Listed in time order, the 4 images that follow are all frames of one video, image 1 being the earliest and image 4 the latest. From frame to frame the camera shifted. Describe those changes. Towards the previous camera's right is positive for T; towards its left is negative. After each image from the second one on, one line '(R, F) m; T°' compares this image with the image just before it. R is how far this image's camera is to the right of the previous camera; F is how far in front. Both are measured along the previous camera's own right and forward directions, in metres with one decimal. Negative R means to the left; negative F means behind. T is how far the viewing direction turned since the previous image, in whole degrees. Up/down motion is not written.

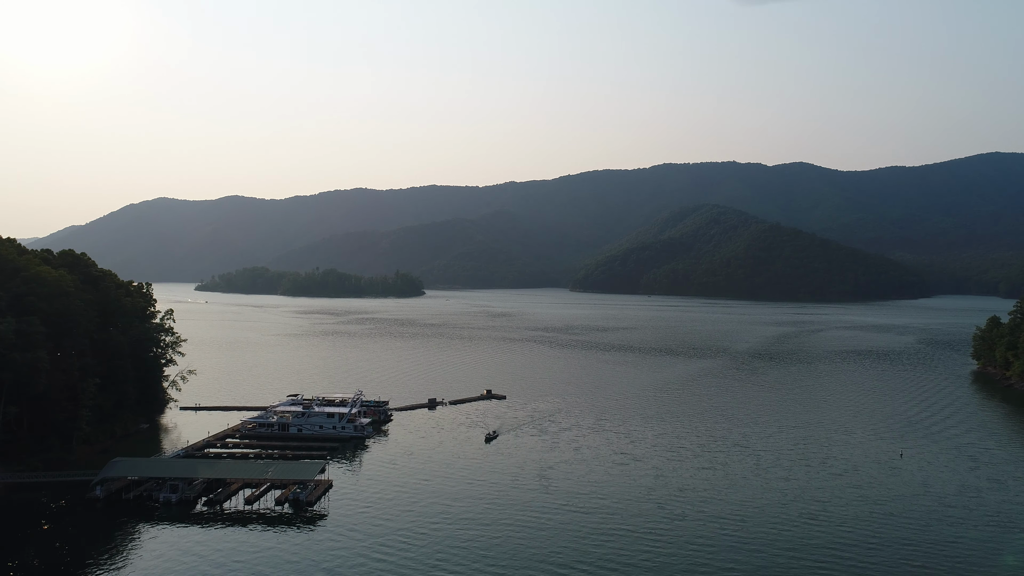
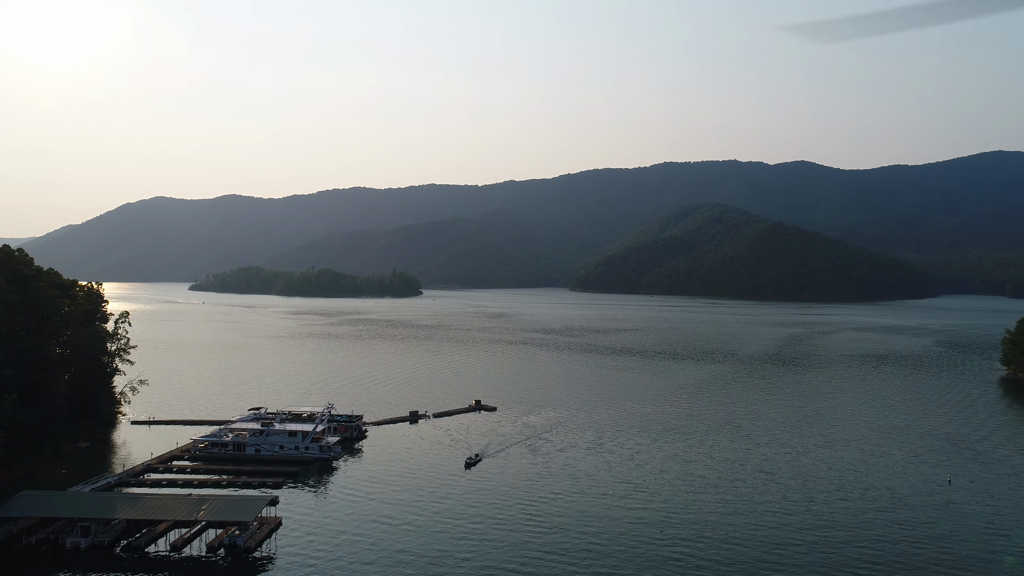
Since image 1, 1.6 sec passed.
(+0.5, +4.1) m; 0°
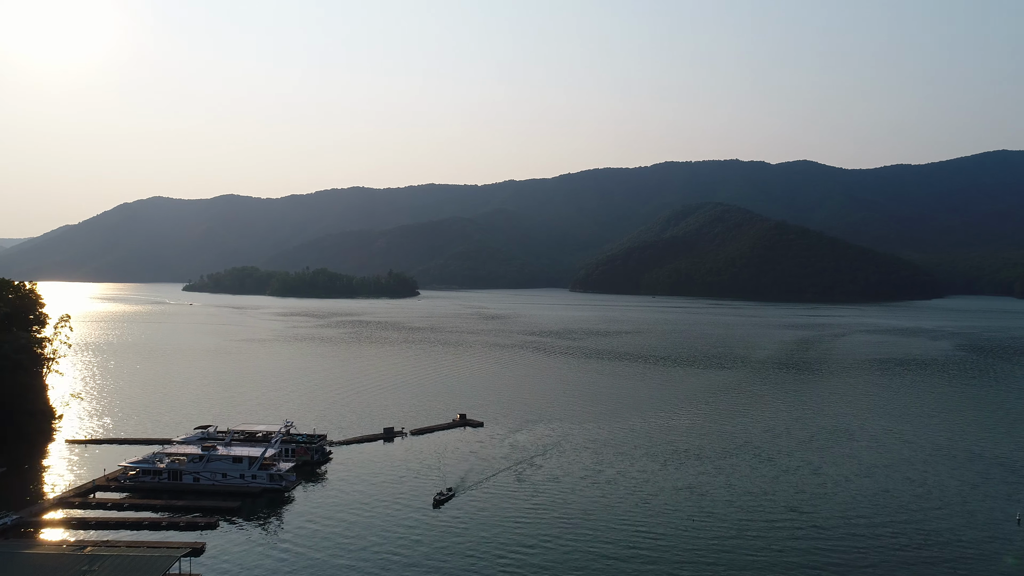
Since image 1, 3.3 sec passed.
(+0.6, +4.4) m; 0°
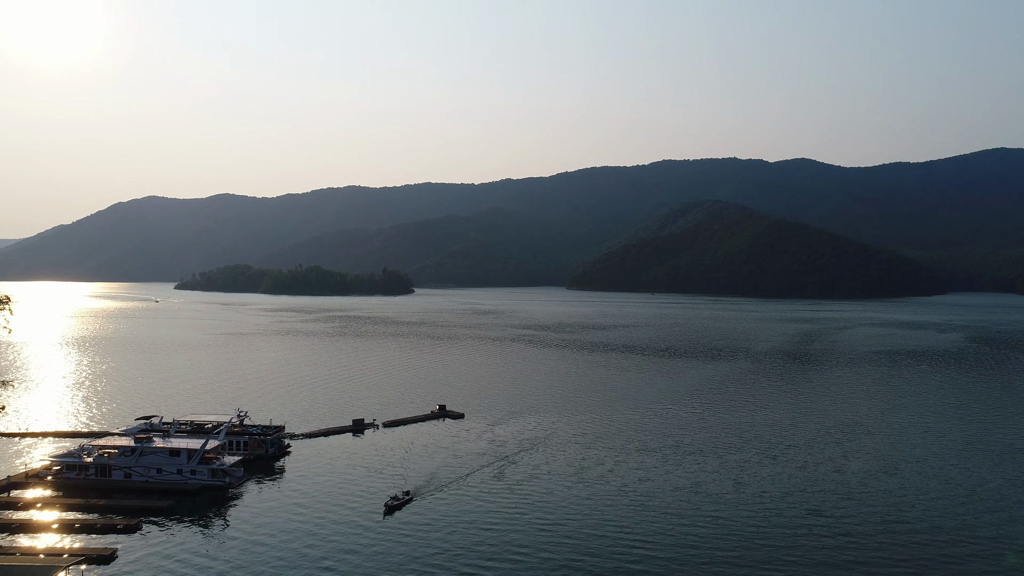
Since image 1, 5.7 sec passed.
(+0.6, +3.1) m; 0°
